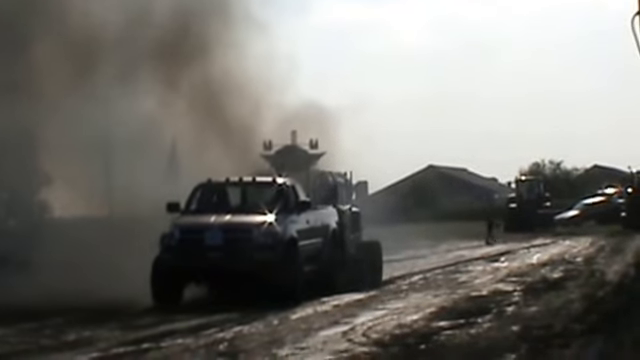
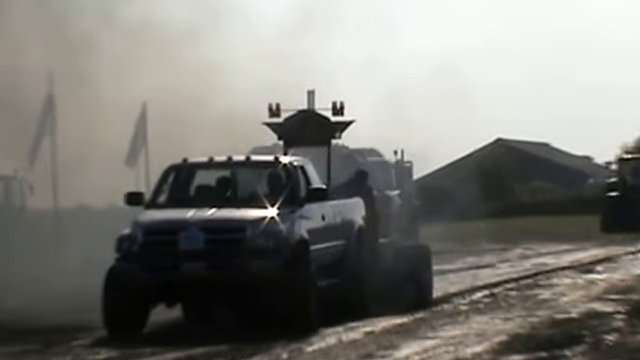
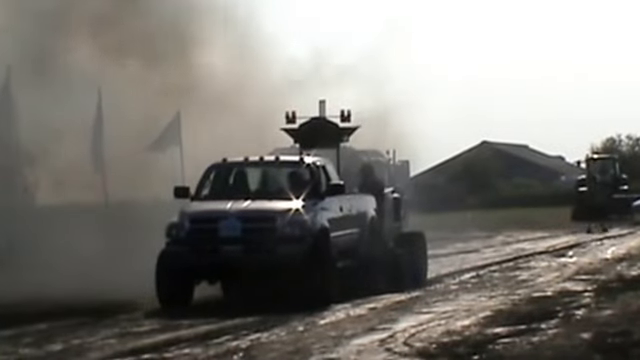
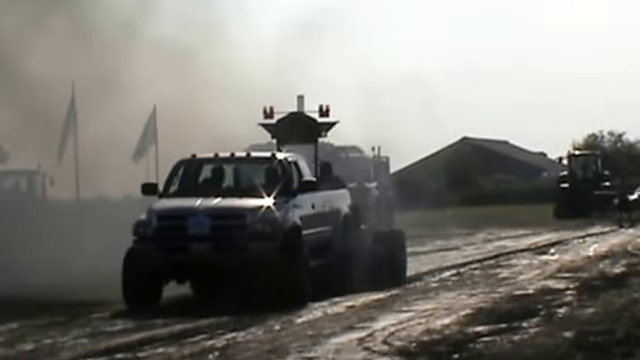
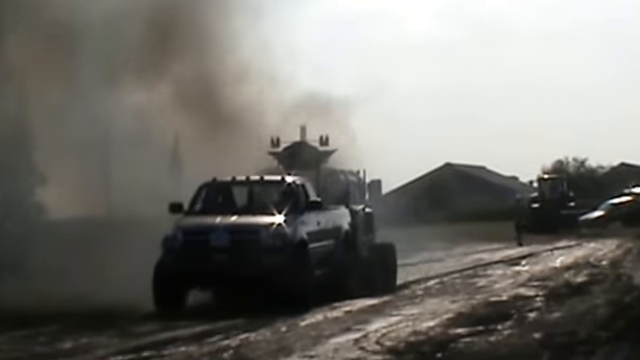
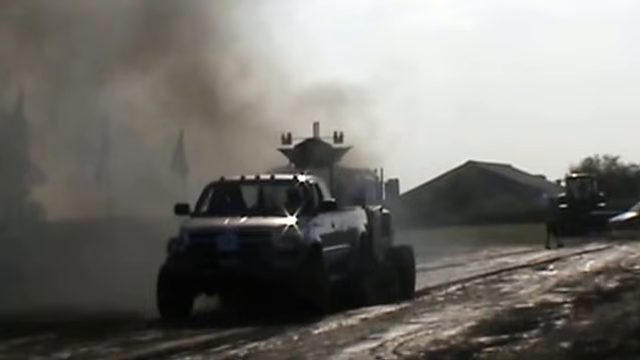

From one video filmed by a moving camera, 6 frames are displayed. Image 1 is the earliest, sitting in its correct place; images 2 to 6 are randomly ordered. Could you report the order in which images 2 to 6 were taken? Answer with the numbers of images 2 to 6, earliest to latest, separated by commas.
5, 6, 3, 4, 2
